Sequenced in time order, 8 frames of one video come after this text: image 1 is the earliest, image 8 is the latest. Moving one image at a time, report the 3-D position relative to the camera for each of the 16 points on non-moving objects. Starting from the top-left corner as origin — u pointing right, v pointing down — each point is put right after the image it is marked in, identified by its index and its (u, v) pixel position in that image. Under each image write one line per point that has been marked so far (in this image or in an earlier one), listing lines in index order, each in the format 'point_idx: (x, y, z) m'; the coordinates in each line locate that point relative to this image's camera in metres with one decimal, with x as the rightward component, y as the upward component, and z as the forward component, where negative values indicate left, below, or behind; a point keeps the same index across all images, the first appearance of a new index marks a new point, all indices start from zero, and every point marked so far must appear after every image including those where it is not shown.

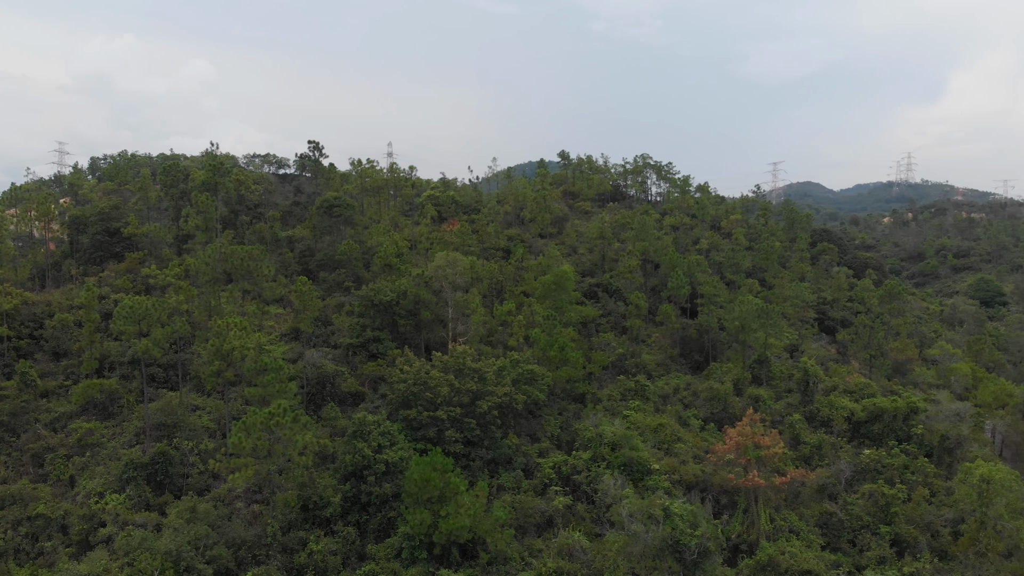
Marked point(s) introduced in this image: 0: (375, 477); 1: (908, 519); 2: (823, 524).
0: (-3.0, -4.1, +19.0) m
1: (+8.5, -5.0, +18.4) m
2: (+6.9, -5.3, +19.0) m
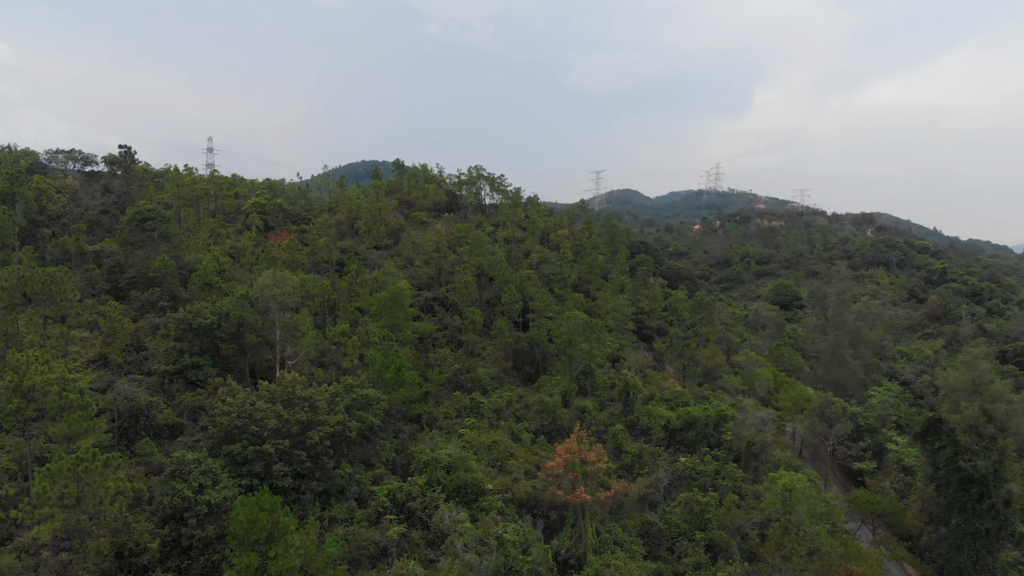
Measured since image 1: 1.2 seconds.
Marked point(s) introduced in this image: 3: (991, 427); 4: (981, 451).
0: (-6.7, -4.9, +18.0) m
1: (+4.8, -5.4, +19.6) m
2: (+3.1, -5.8, +19.9) m
3: (+9.8, -2.9, +17.1) m
4: (+9.5, -3.3, +17.2) m
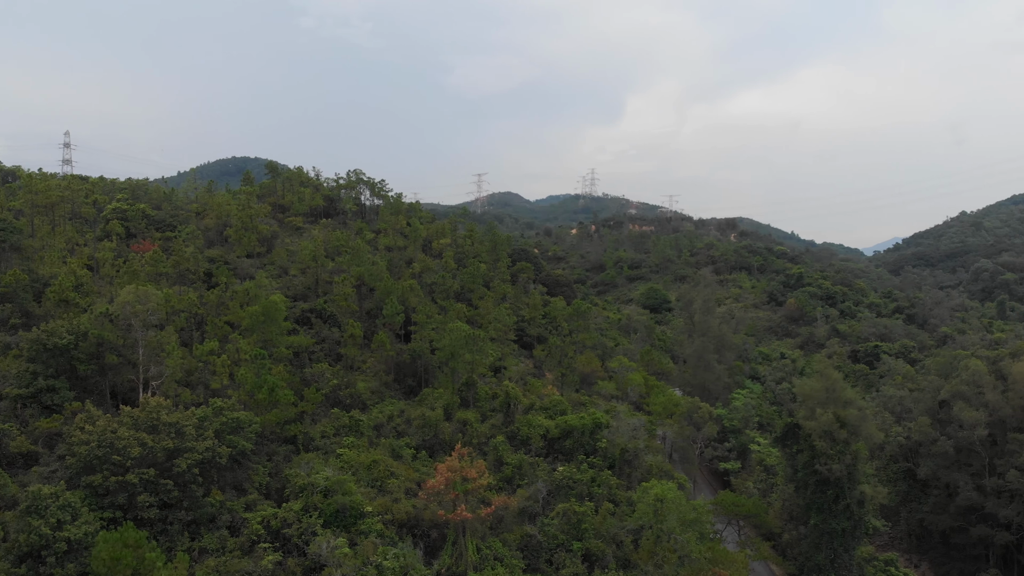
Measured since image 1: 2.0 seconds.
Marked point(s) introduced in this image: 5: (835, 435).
0: (-9.2, -5.5, +16.9) m
1: (+2.0, -5.8, +20.1) m
2: (+0.3, -6.2, +20.1) m
3: (+7.2, -3.1, +18.3) m
4: (+7.0, -3.6, +18.3) m
5: (+7.0, -3.2, +18.2) m
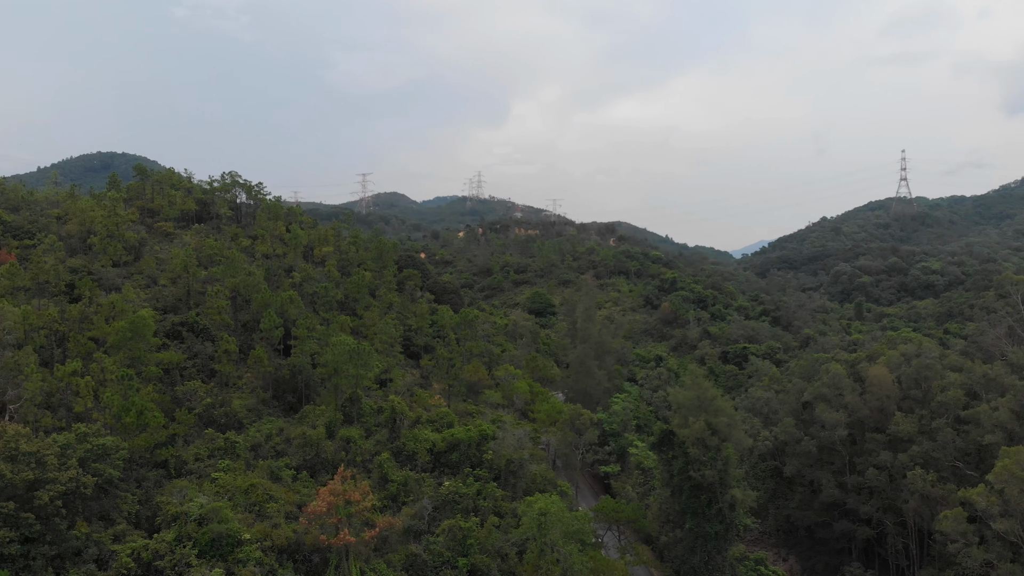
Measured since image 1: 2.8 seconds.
0: (-11.4, -6.1, +15.6) m
1: (-0.7, -6.2, +20.1) m
2: (-2.4, -6.6, +20.0) m
3: (+4.6, -3.4, +19.0) m
4: (+4.4, -3.9, +19.0) m
5: (+4.4, -3.5, +18.9) m
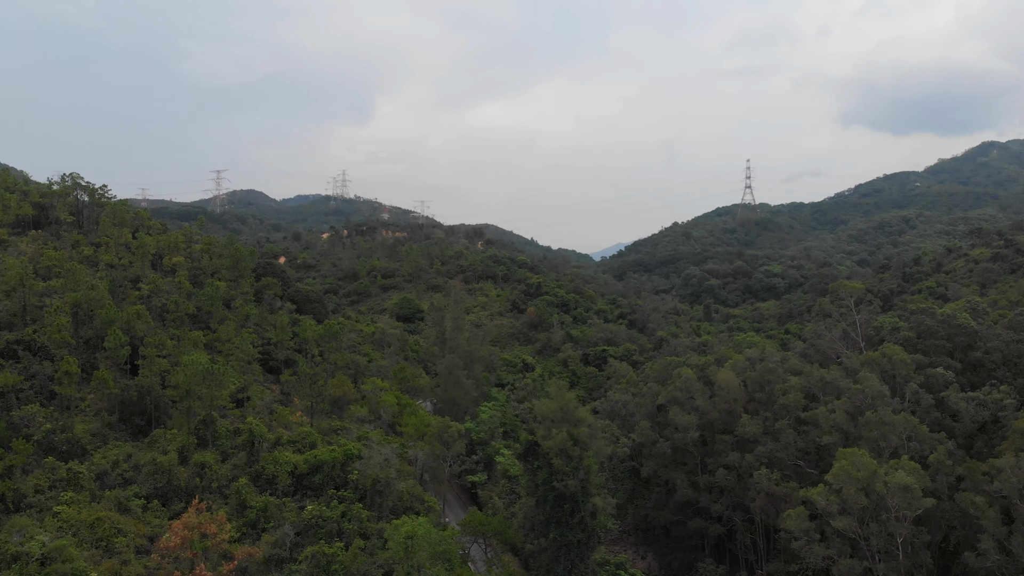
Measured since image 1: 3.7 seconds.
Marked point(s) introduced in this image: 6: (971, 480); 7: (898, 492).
0: (-13.8, -6.8, +13.7) m
1: (-3.9, -6.6, +19.8) m
2: (-5.5, -7.0, +19.5) m
3: (+1.5, -3.7, +19.5) m
4: (+1.3, -4.2, +19.5) m
5: (+1.3, -3.8, +19.4) m
6: (+9.6, -4.0, +17.6) m
7: (+7.6, -4.0, +16.7) m
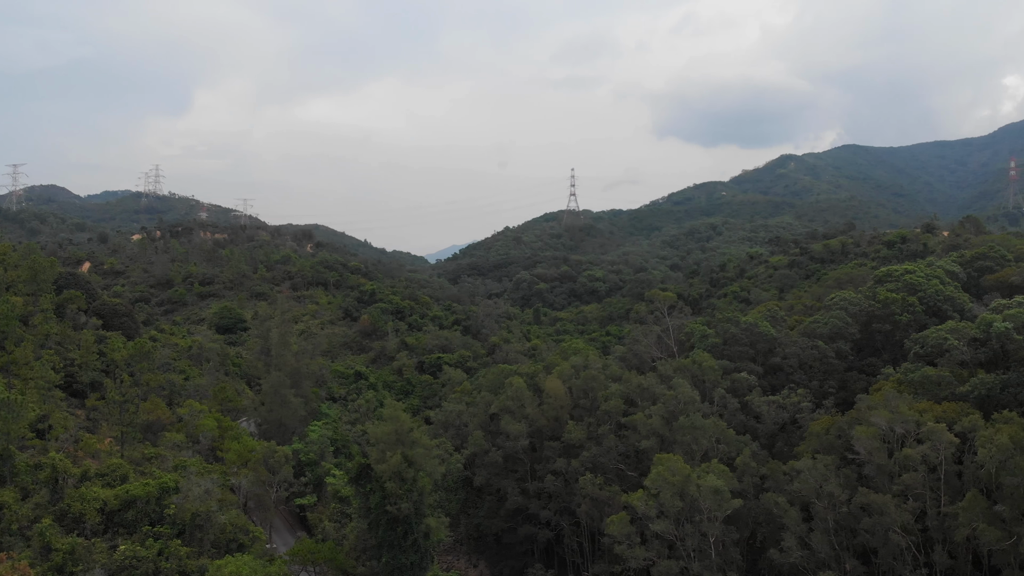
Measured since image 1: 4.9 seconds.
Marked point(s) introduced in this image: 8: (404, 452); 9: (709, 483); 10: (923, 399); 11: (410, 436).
0: (-16.3, -7.6, +10.9) m
1: (-7.7, -7.2, +18.8) m
2: (-9.2, -7.6, +18.1) m
3: (-2.4, -4.2, +19.4) m
4: (-2.6, -4.7, +19.3) m
5: (-2.5, -4.3, +19.3) m
6: (+5.9, -4.3, +19.1) m
7: (+4.1, -4.3, +17.8) m
8: (-2.6, -3.8, +19.5) m
9: (+4.1, -4.1, +17.8) m
10: (+9.0, -2.4, +18.6) m
11: (-2.5, -3.4, +19.7) m
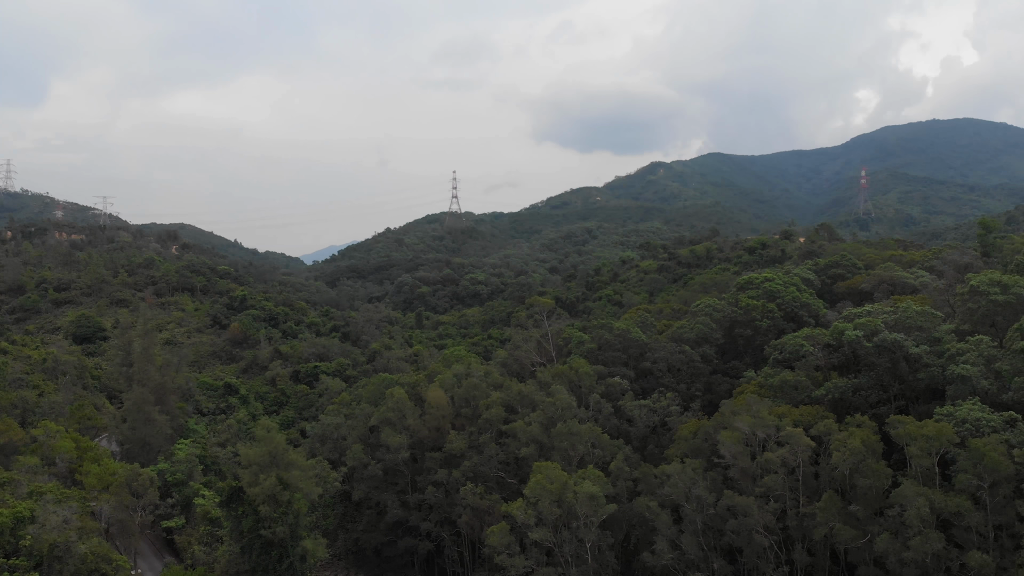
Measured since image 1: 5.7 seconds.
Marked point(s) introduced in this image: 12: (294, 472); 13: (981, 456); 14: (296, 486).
0: (-17.7, -8.2, +8.7) m
1: (-10.3, -7.6, +17.6) m
2: (-11.7, -8.1, +16.7) m
3: (-5.1, -4.5, +18.9) m
4: (-5.3, -5.0, +18.8) m
5: (-5.2, -4.6, +18.8) m
6: (+3.1, -4.5, +19.7) m
7: (+1.6, -4.6, +18.2) m
8: (-5.3, -4.1, +19.0) m
9: (+1.6, -4.4, +18.2) m
10: (+6.2, -2.7, +19.6) m
11: (-5.2, -3.7, +19.1) m
12: (-4.9, -4.1, +19.1) m
13: (+8.2, -2.9, +14.7) m
14: (-4.9, -4.4, +19.0) m
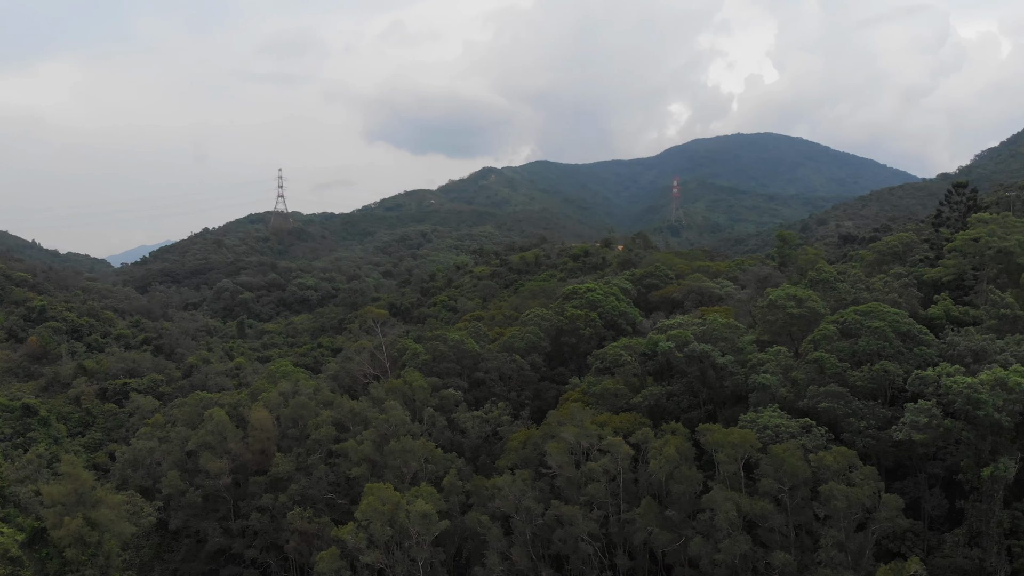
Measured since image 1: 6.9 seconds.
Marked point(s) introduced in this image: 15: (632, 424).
0: (-19.2, -9.2, +5.3) m
1: (-13.5, -8.2, +15.4) m
2: (-14.8, -8.8, +14.3) m
3: (-8.8, -5.1, +17.6) m
4: (-8.9, -5.6, +17.5) m
5: (-8.9, -5.2, +17.4) m
6: (-0.8, -4.9, +19.9) m
7: (-2.1, -5.0, +18.1) m
8: (-9.0, -4.7, +17.6) m
9: (-2.1, -4.8, +18.2) m
10: (+2.2, -3.0, +20.3) m
11: (-8.9, -4.3, +17.8) m
12: (-8.6, -4.6, +17.8) m
13: (+5.0, -3.3, +15.9) m
14: (-8.6, -4.9, +17.7) m
15: (+2.7, -3.1, +19.3) m
